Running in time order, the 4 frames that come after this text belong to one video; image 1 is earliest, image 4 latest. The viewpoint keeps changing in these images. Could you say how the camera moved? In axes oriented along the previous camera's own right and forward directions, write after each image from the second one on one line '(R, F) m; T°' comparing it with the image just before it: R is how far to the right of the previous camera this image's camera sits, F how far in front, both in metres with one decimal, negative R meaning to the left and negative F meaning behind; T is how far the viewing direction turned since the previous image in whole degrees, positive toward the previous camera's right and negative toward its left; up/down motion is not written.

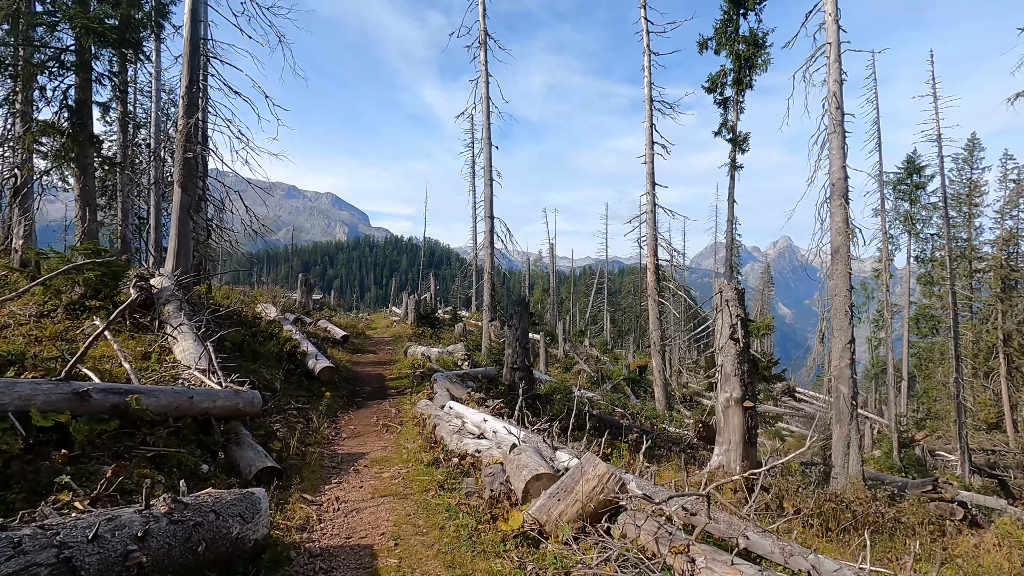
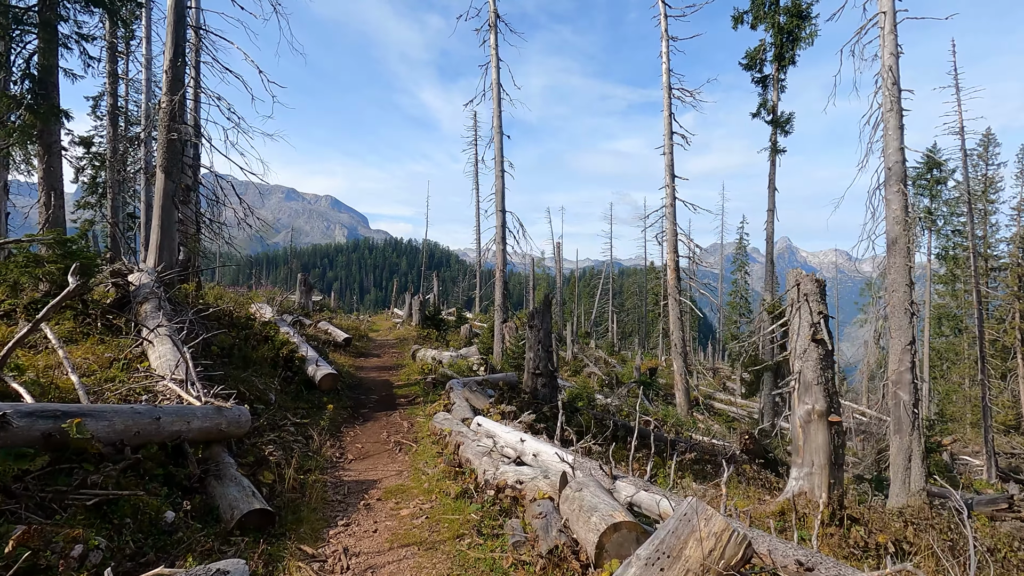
(-0.5, +1.2) m; 0°
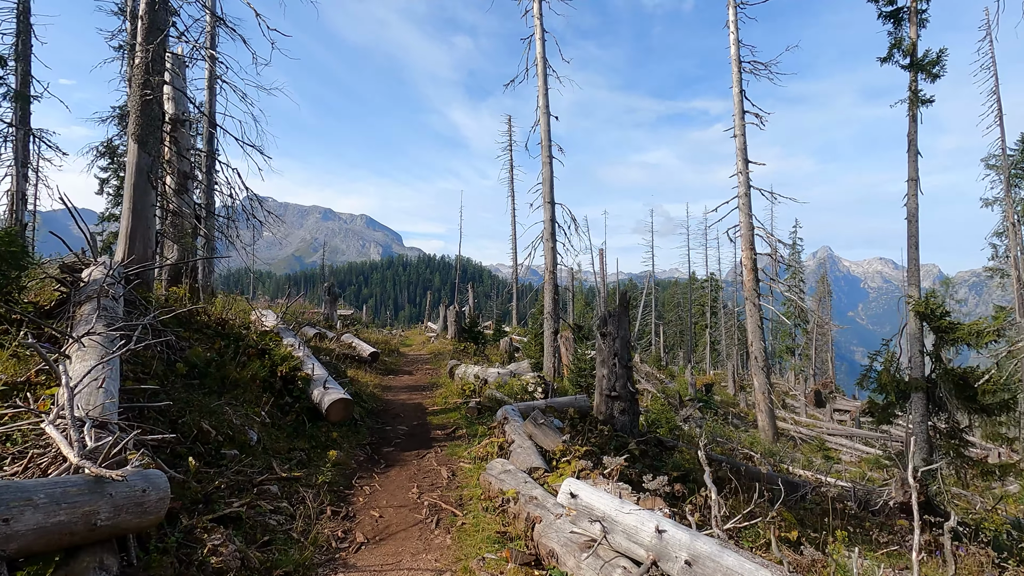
(-0.5, +2.5) m; -3°
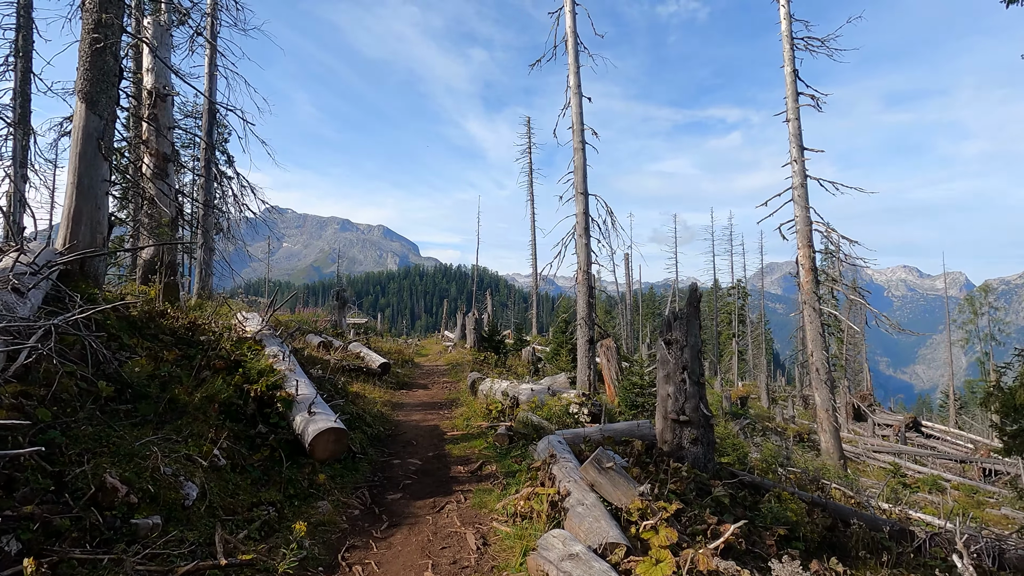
(-0.3, +1.8) m; -2°
